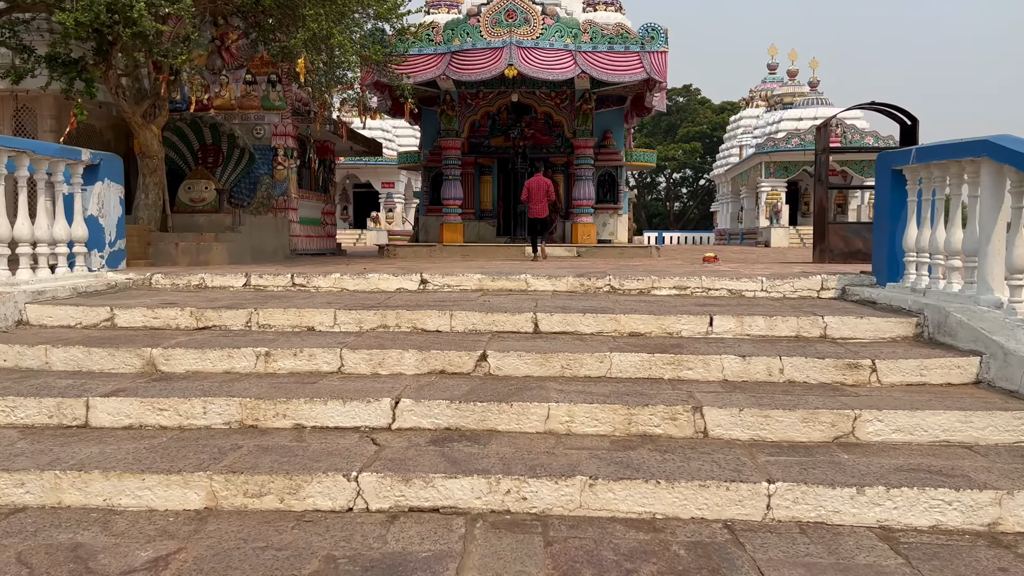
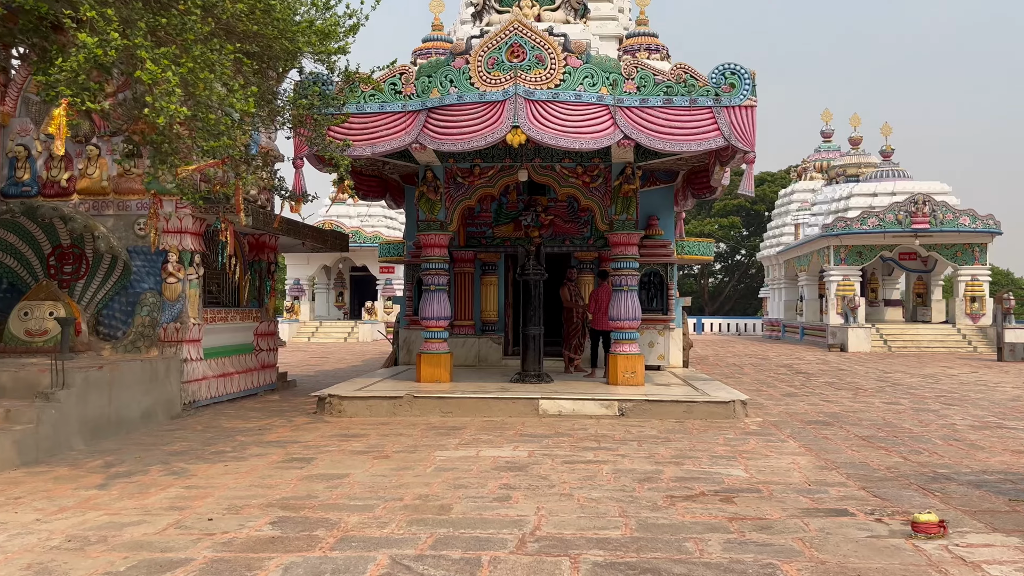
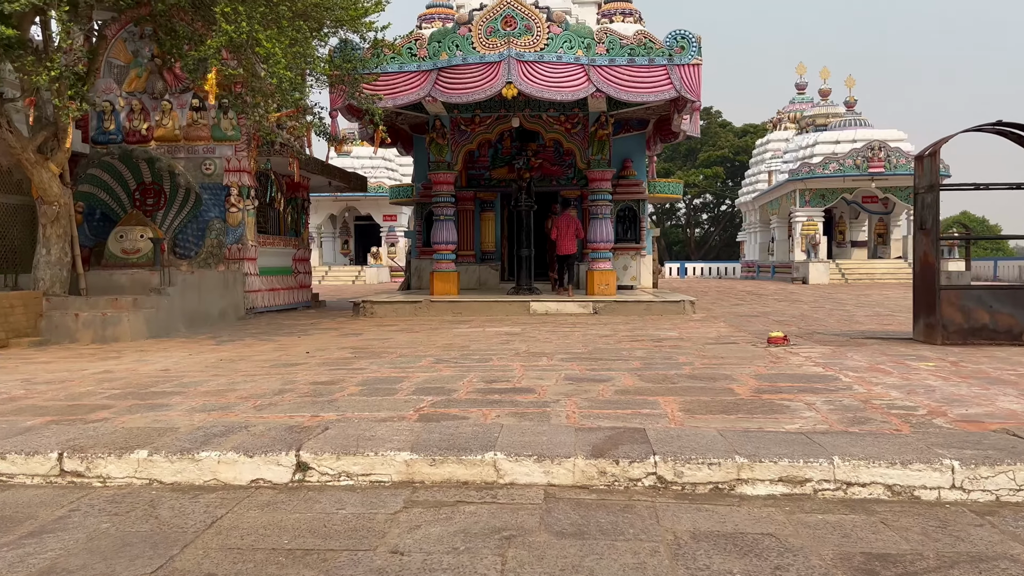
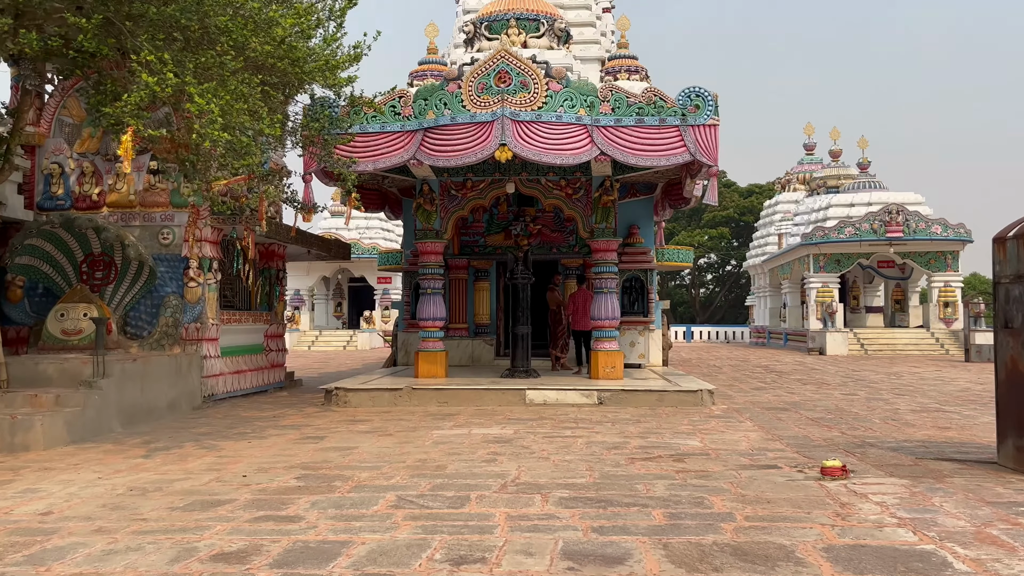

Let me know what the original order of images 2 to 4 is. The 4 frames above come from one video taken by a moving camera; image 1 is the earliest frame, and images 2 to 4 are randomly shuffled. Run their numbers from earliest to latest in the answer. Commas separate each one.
3, 4, 2
